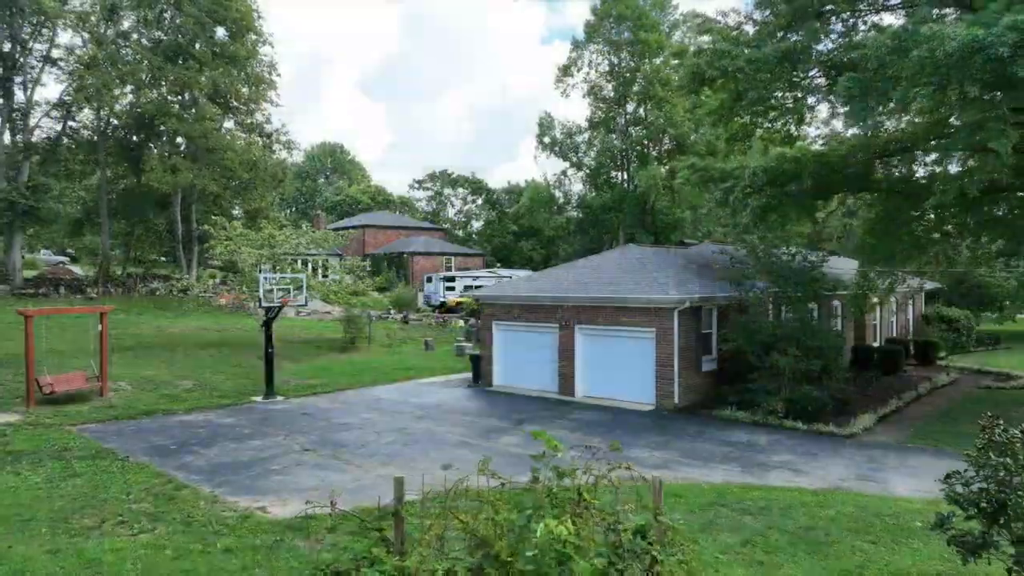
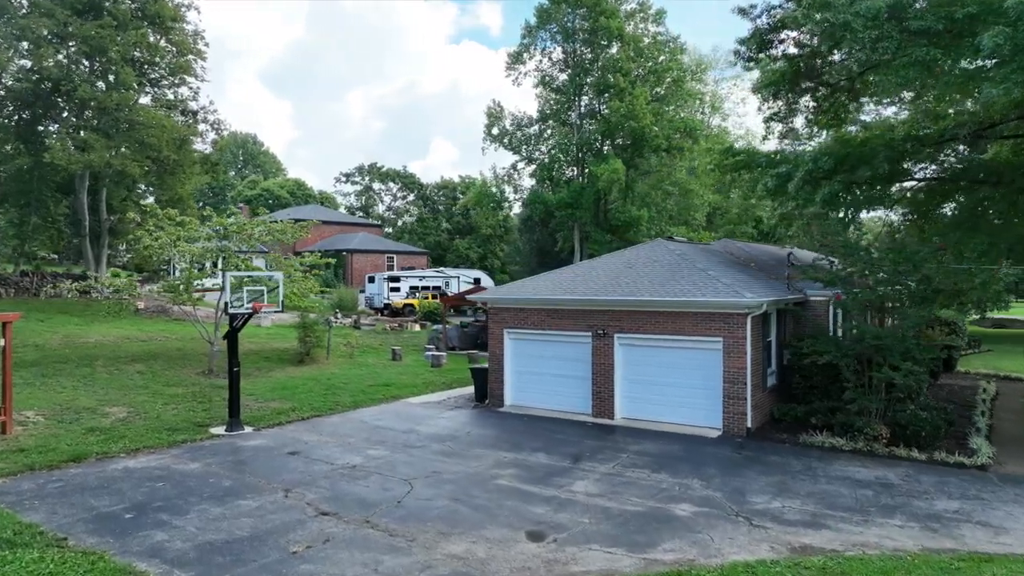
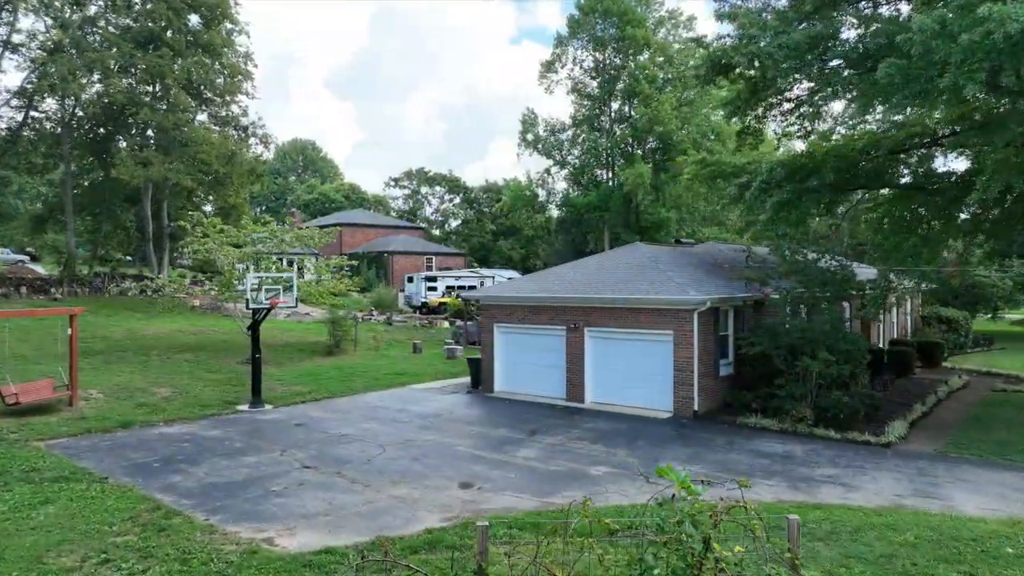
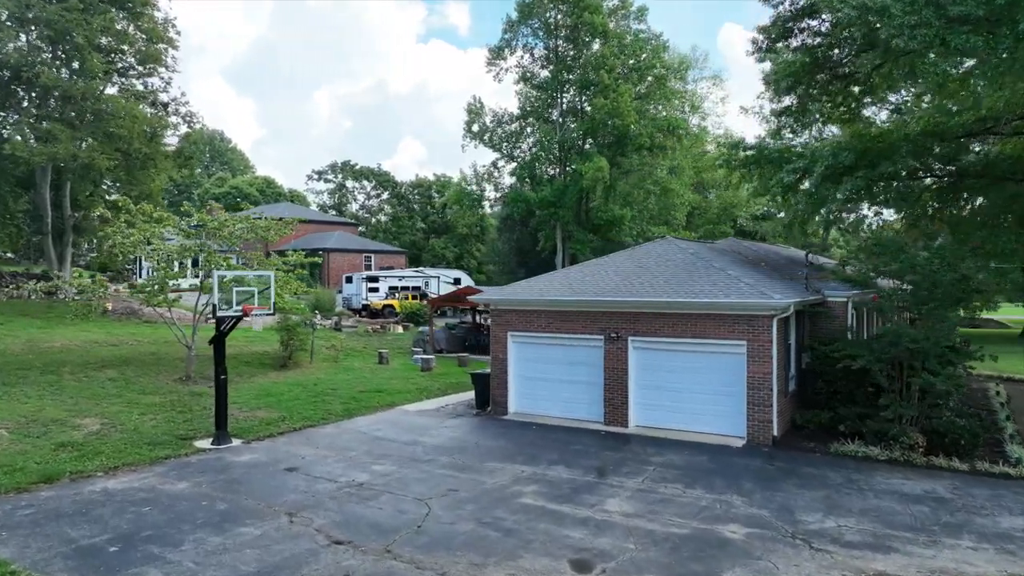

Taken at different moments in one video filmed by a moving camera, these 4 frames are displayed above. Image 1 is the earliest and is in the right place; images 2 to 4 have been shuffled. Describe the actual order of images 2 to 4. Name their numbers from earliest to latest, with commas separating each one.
3, 2, 4
